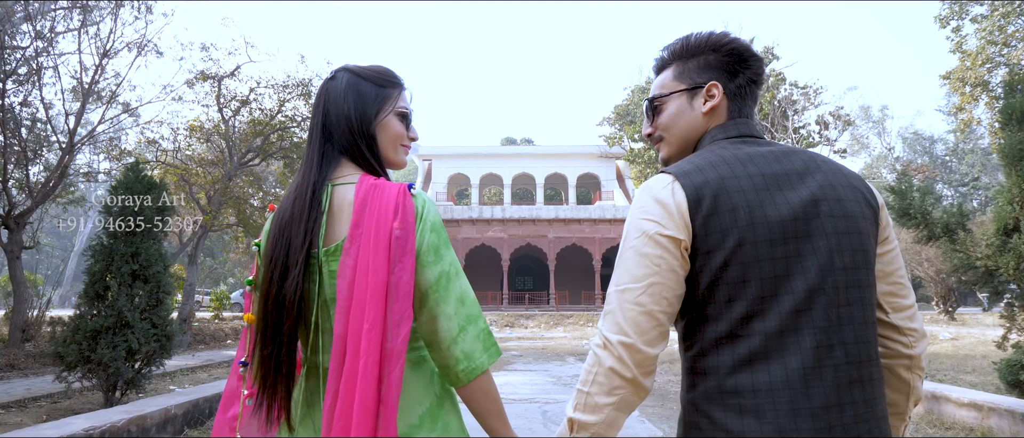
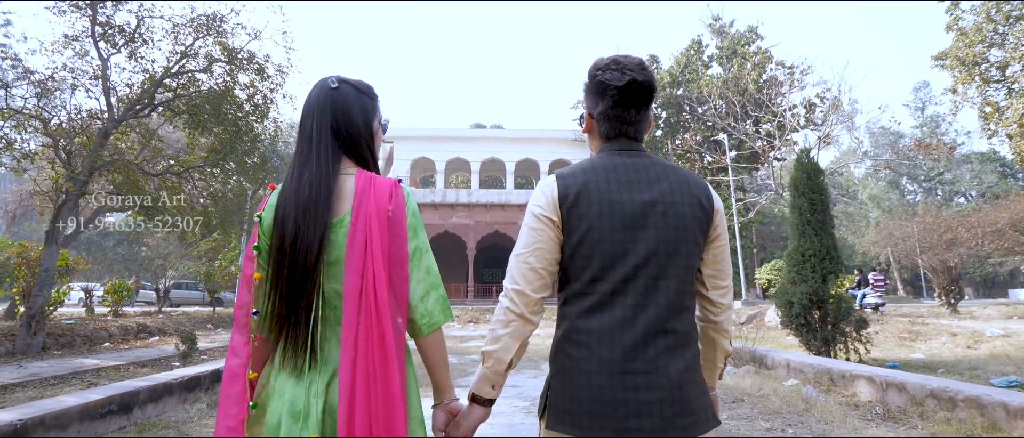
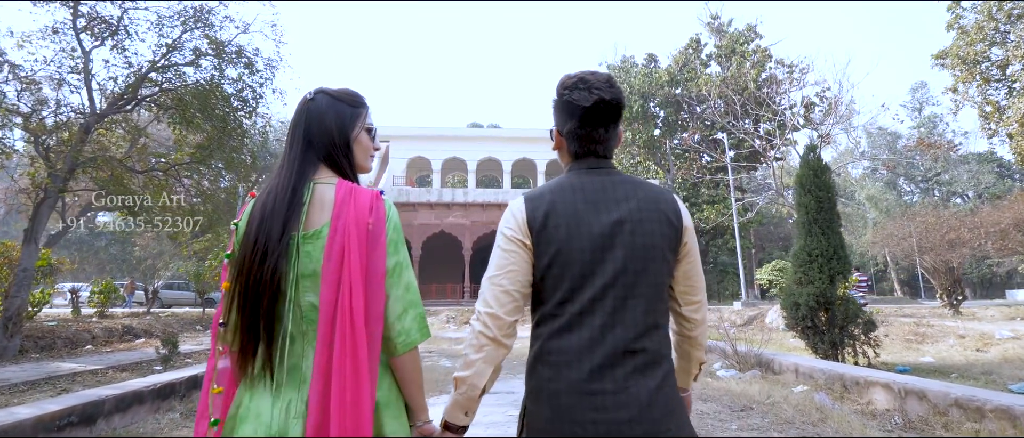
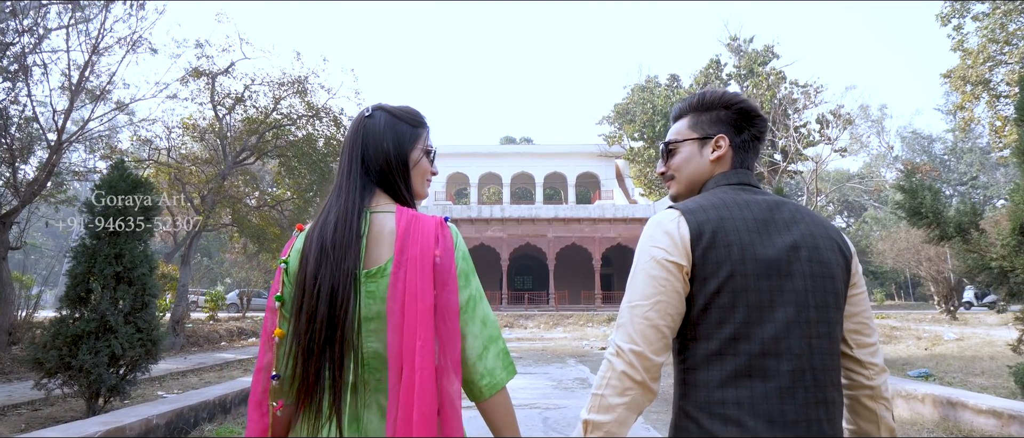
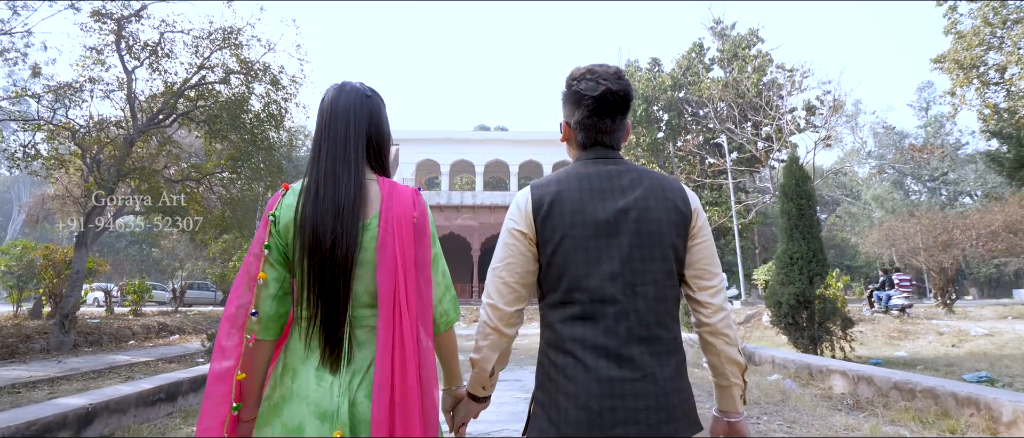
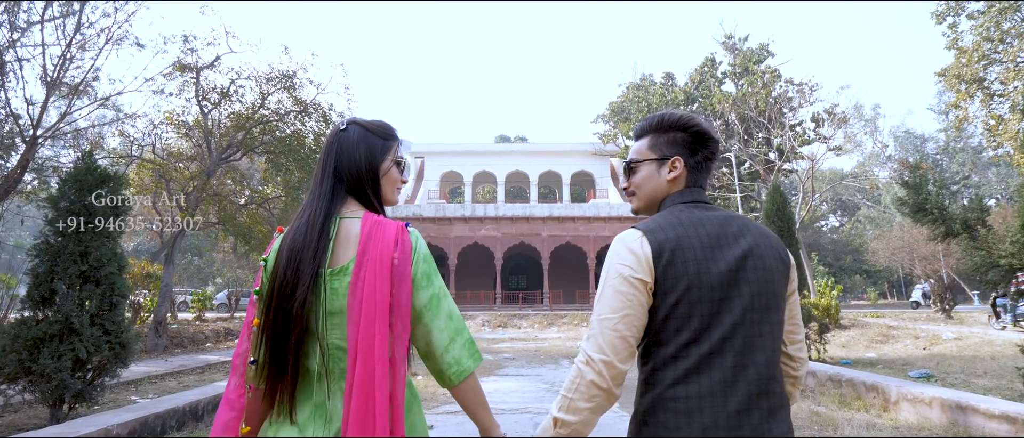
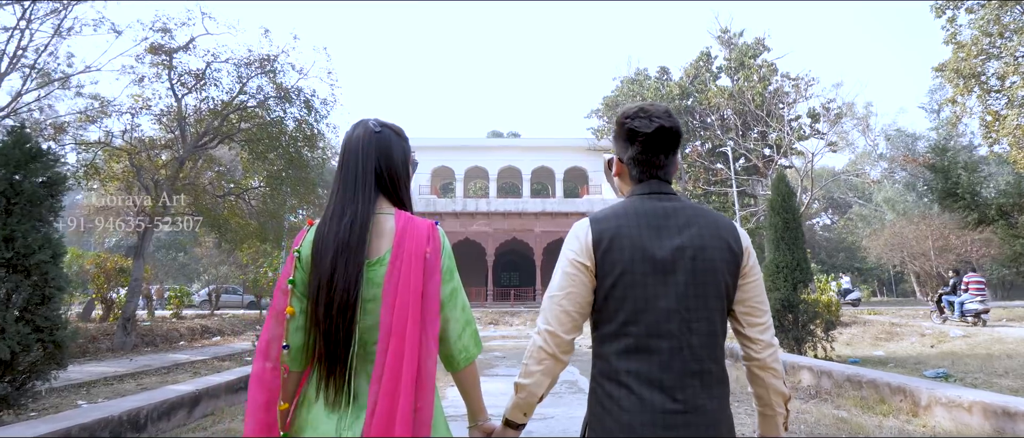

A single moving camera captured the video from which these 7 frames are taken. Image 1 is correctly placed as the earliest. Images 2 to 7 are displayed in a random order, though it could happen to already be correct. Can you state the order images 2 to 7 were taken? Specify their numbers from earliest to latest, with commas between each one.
4, 6, 7, 5, 2, 3
